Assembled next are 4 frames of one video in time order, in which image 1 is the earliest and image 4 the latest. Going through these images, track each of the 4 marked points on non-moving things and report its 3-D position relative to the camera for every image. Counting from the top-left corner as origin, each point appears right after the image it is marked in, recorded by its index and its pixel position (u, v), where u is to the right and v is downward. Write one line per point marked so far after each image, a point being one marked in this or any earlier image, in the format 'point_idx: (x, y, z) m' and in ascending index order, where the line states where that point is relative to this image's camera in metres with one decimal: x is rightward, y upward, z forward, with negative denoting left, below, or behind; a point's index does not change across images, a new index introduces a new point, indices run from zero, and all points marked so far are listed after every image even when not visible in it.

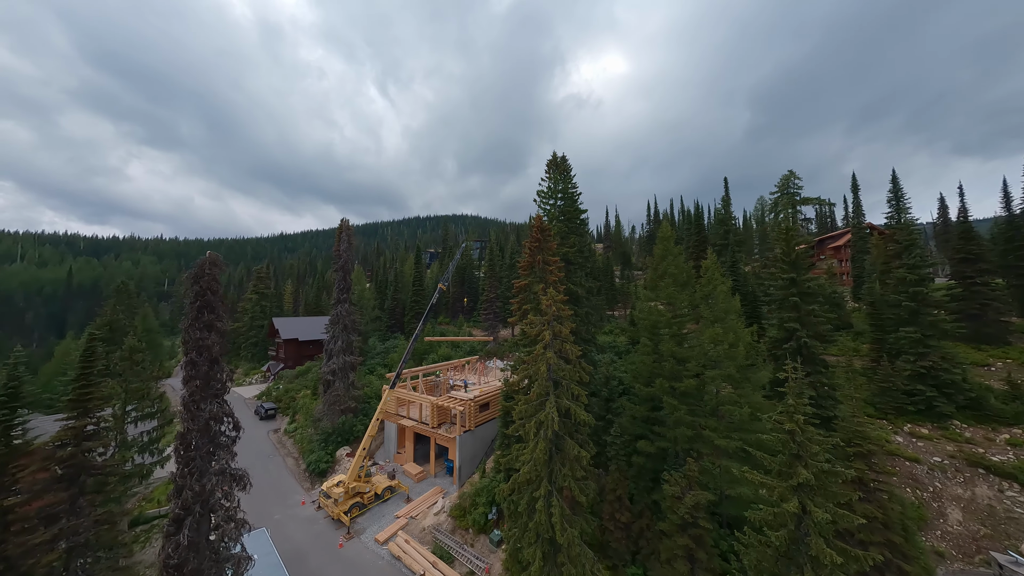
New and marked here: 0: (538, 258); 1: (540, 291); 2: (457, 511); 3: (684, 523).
0: (+1.8, +2.0, +19.0) m
1: (+1.9, -0.1, +18.4) m
2: (-3.5, -14.1, +18.2) m
3: (+6.9, -9.5, +11.5) m
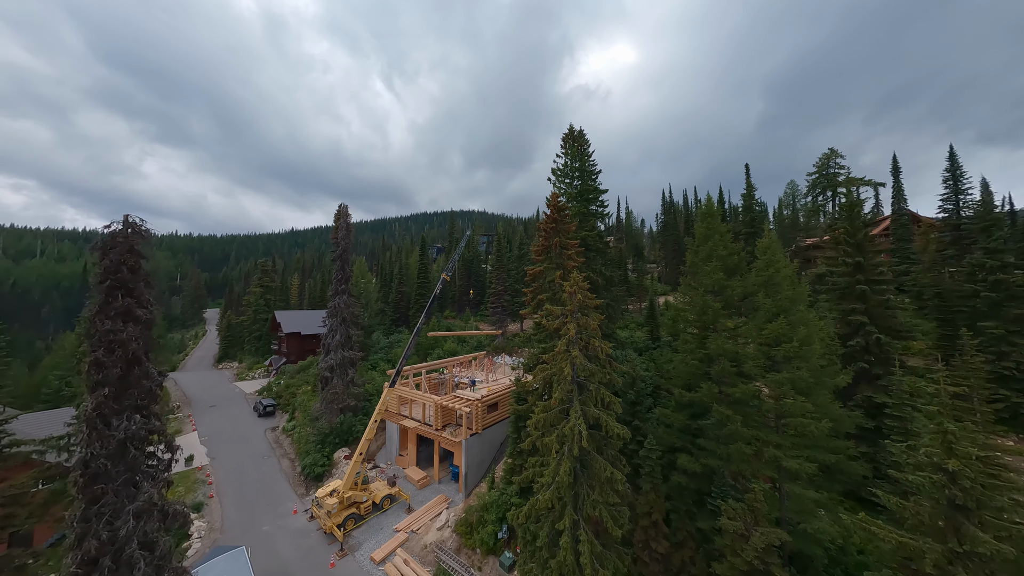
0: (+2.5, +2.7, +16.5) m
1: (+2.6, +0.6, +15.9) m
2: (-2.7, -13.4, +16.1) m
3: (+7.5, -8.8, +9.1) m
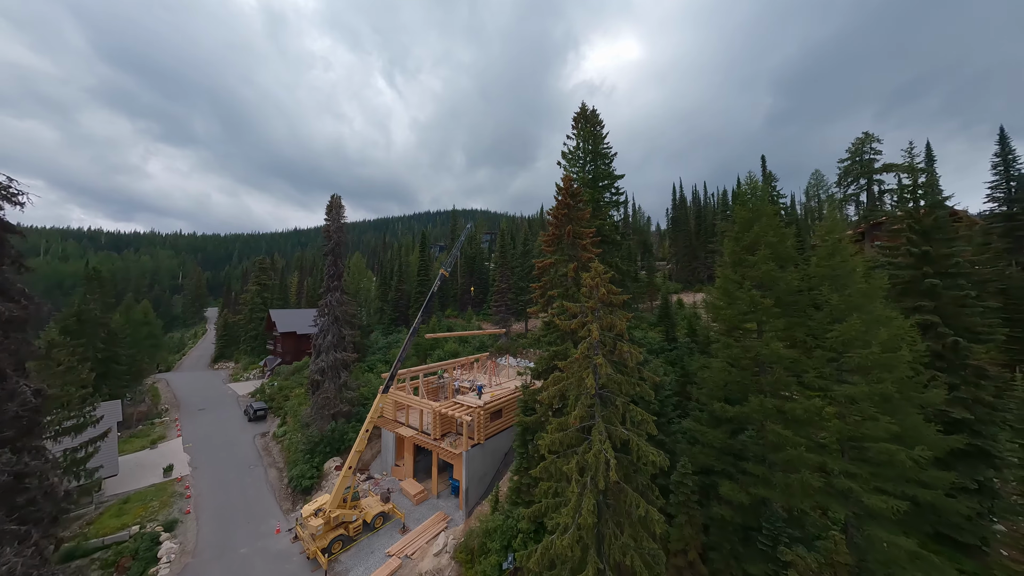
0: (+2.8, +3.0, +14.5) m
1: (+2.9, +0.9, +13.9) m
2: (-2.4, -13.1, +14.2) m
3: (+7.7, -8.6, +7.1) m
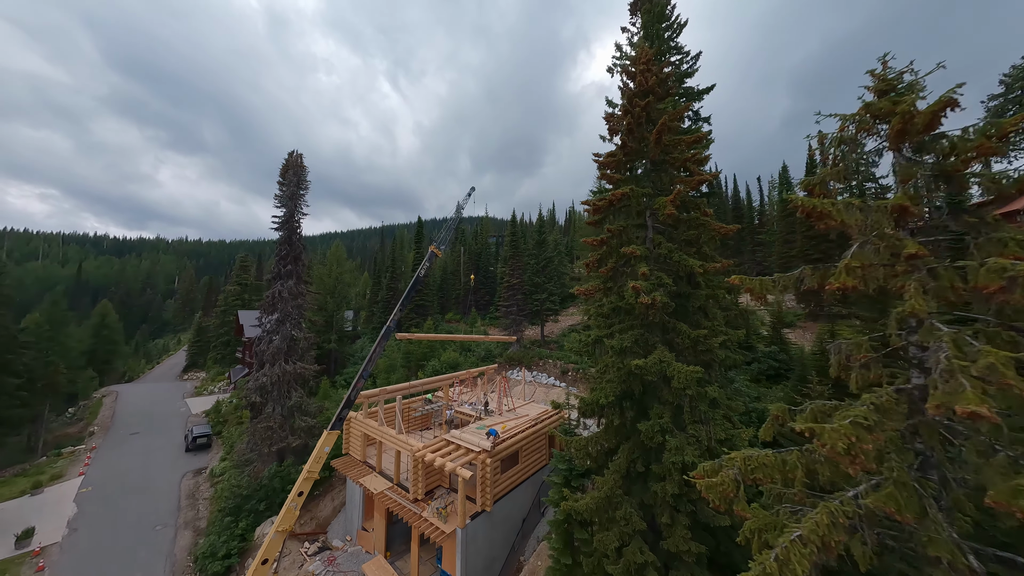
0: (+3.8, +4.1, +7.7) m
1: (+3.9, +2.0, +7.0) m
2: (-1.5, -12.0, +6.9) m
3: (+8.5, -7.2, -0.2) m
